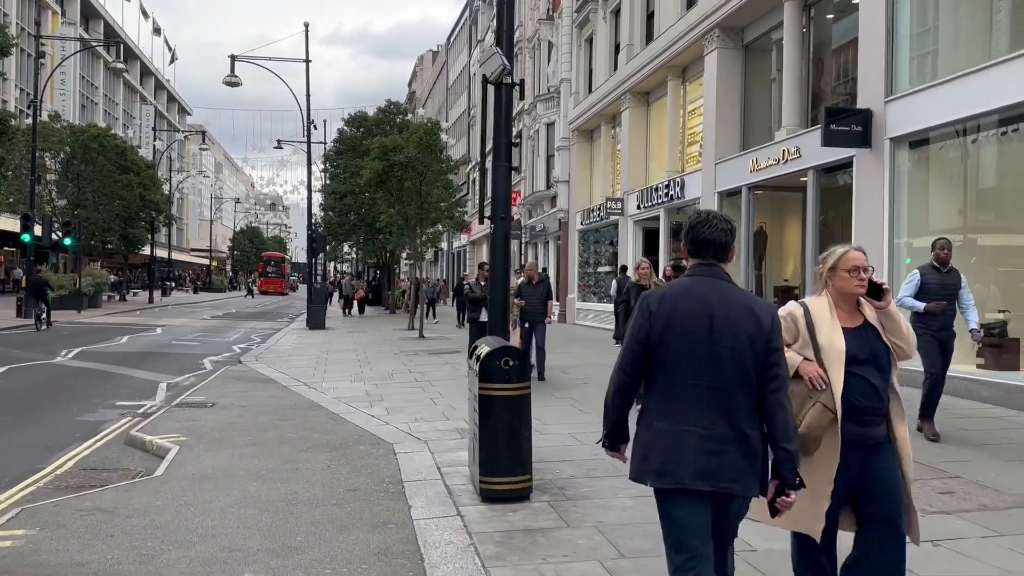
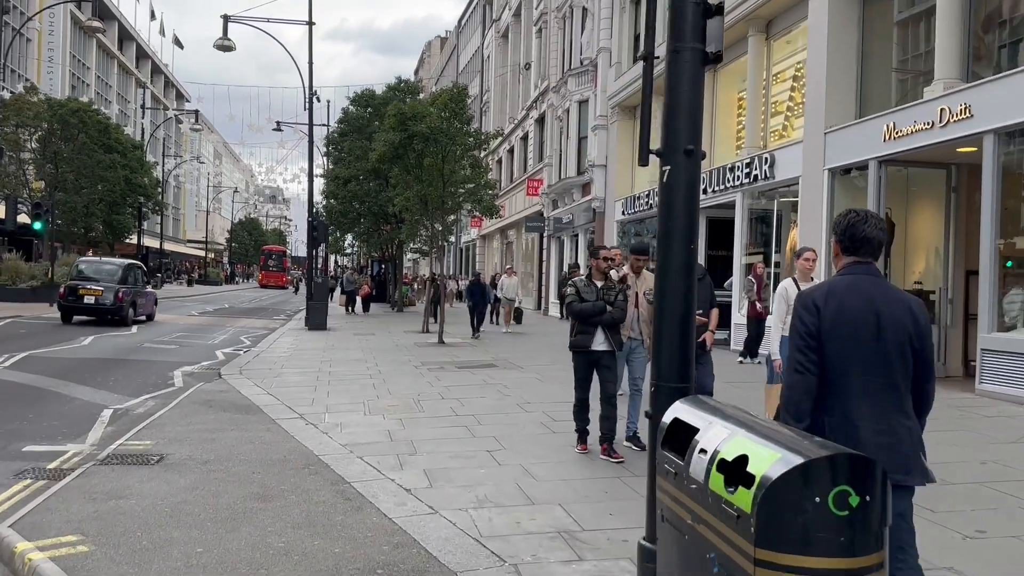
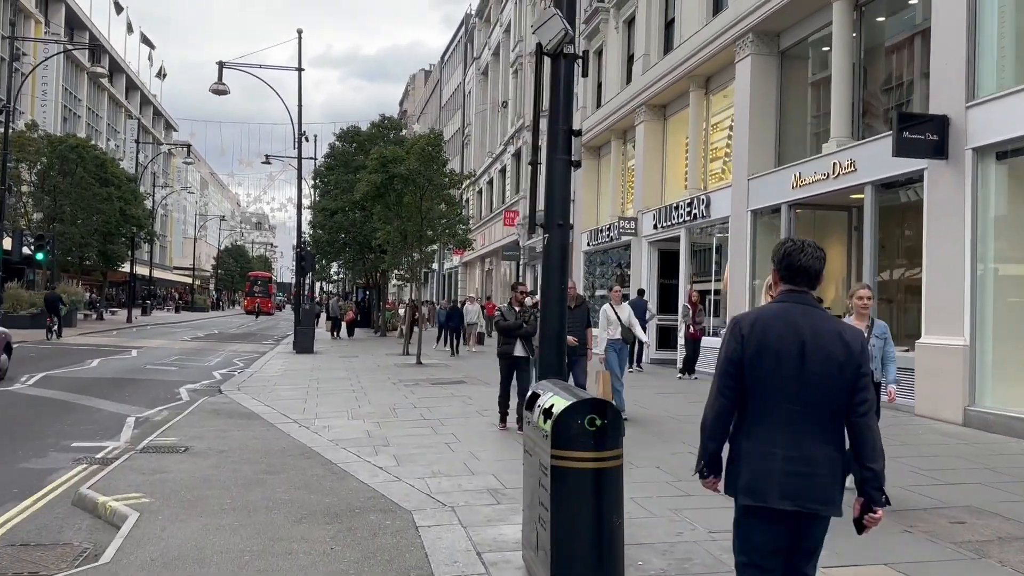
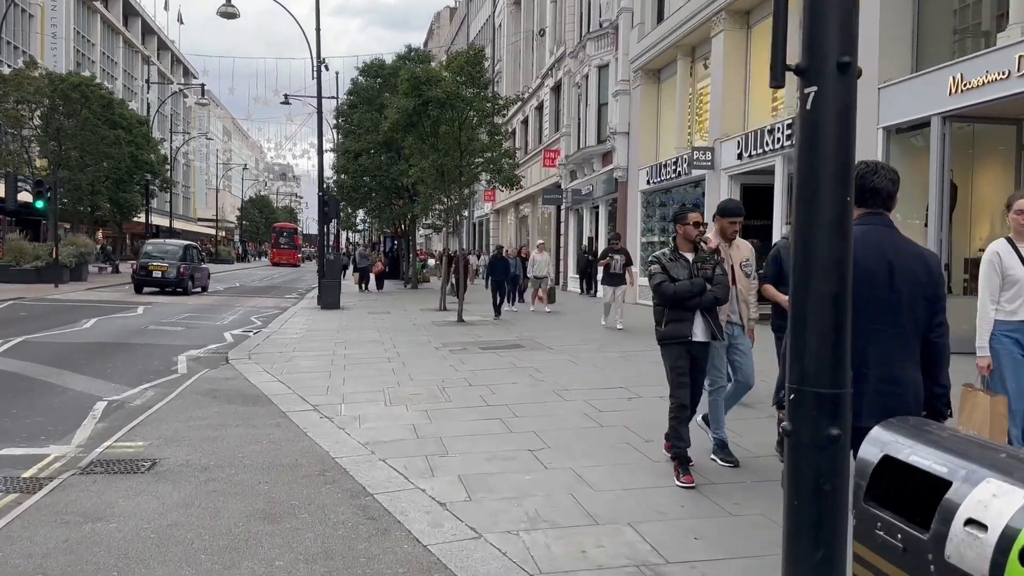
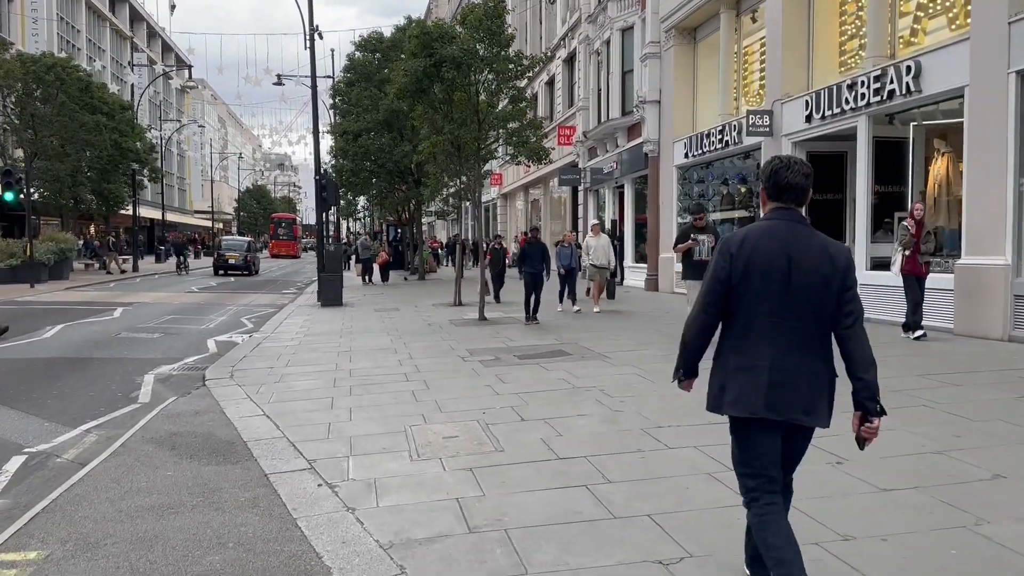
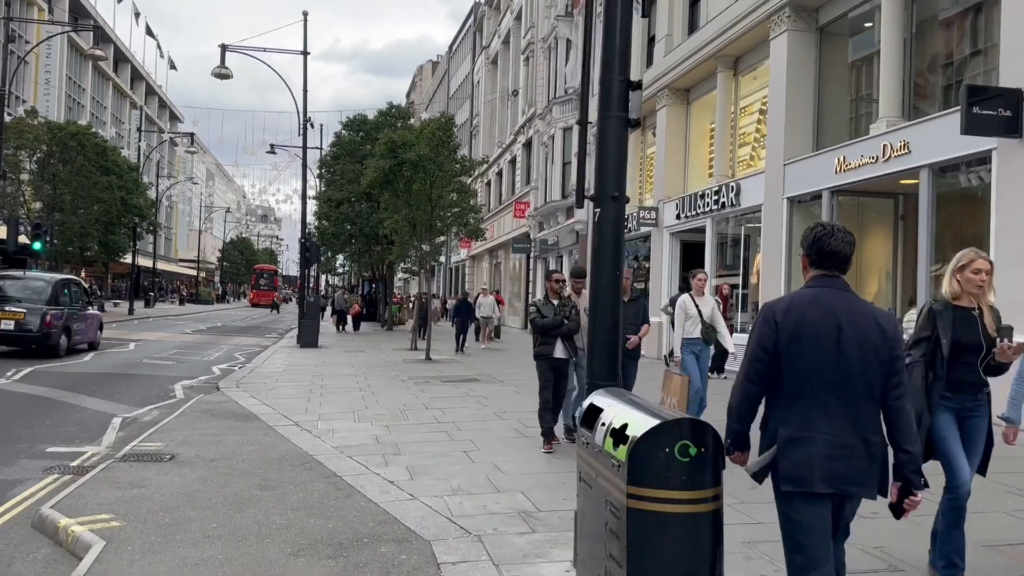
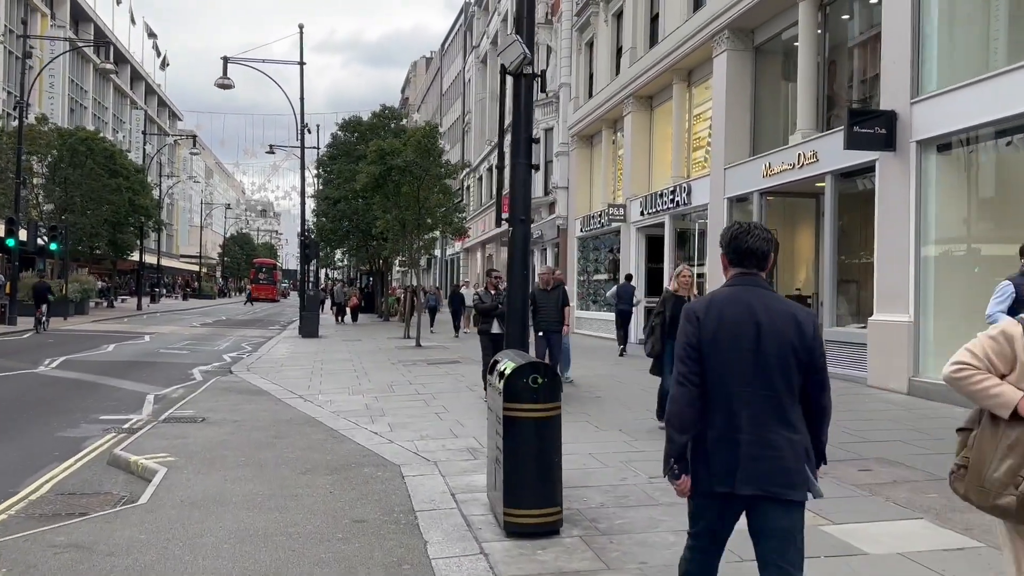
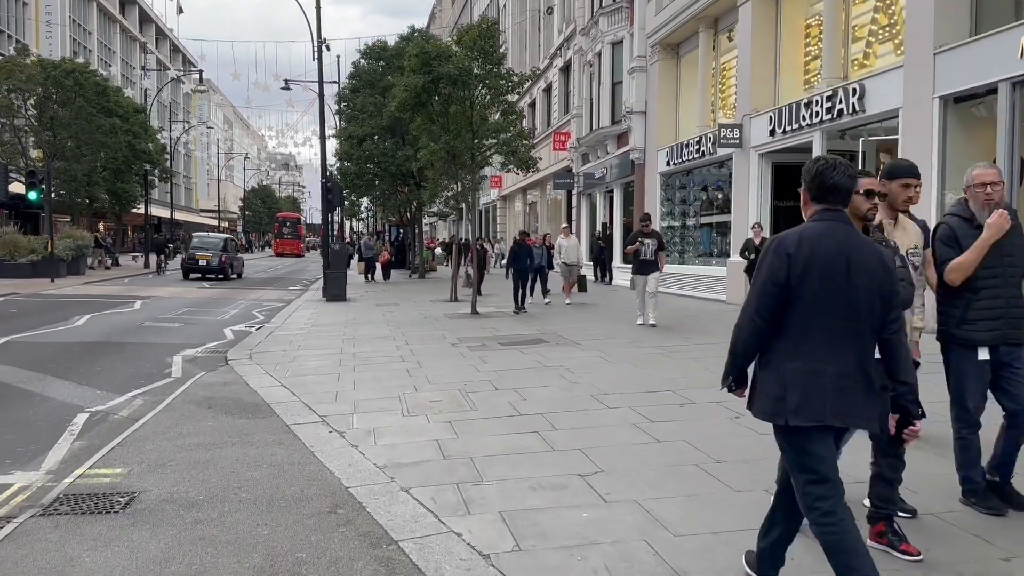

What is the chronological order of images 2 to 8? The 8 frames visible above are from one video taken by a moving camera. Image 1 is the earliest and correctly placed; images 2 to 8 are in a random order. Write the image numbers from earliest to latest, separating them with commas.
7, 3, 6, 2, 4, 8, 5
